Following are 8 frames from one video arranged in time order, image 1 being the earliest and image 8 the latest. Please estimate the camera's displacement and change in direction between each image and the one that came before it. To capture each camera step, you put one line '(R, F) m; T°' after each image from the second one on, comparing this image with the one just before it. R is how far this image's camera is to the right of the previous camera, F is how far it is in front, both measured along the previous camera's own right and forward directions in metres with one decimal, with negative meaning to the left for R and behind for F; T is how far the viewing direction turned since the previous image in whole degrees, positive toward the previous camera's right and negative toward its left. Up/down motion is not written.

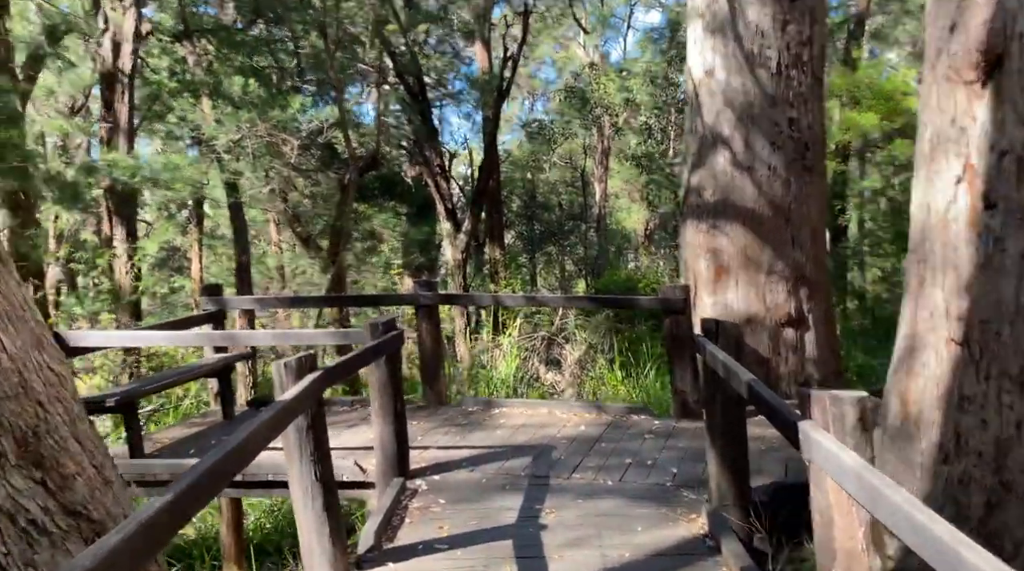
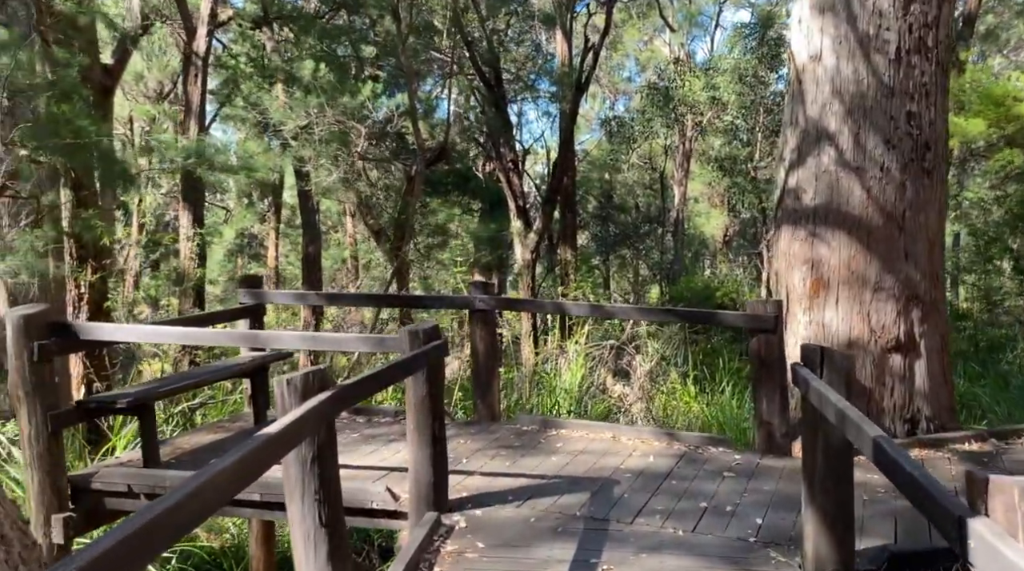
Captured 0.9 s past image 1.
(0.0, +0.6) m; -4°
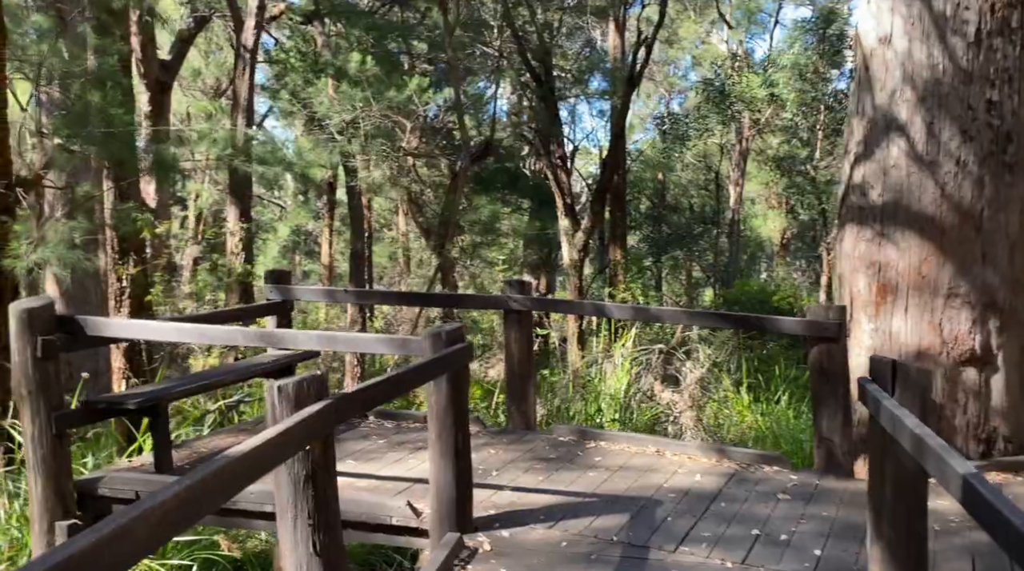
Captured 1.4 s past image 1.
(+0.1, +0.3) m; -3°
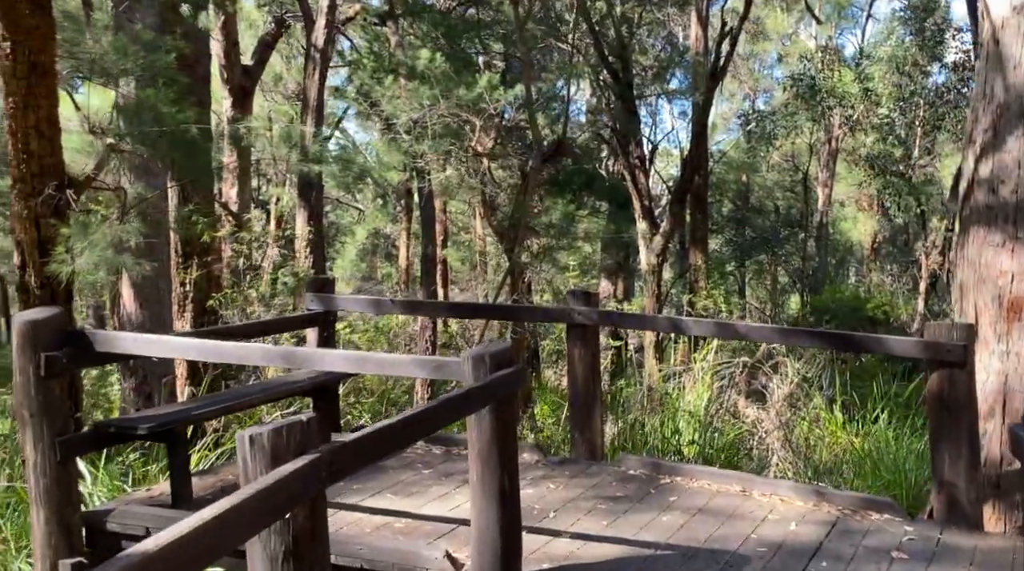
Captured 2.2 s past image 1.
(+0.1, +0.5) m; -4°
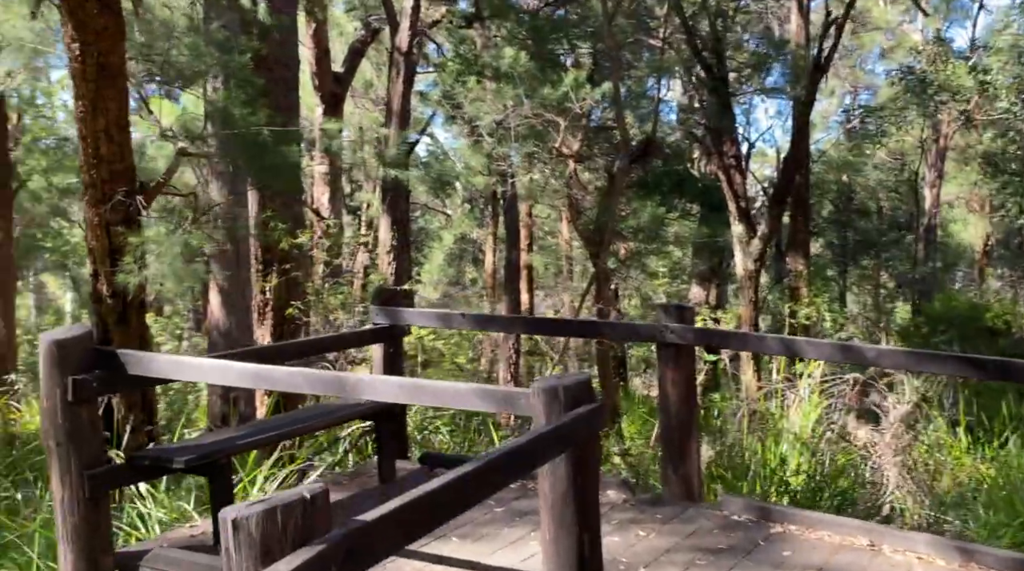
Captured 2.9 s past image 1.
(0.0, +0.5) m; -5°
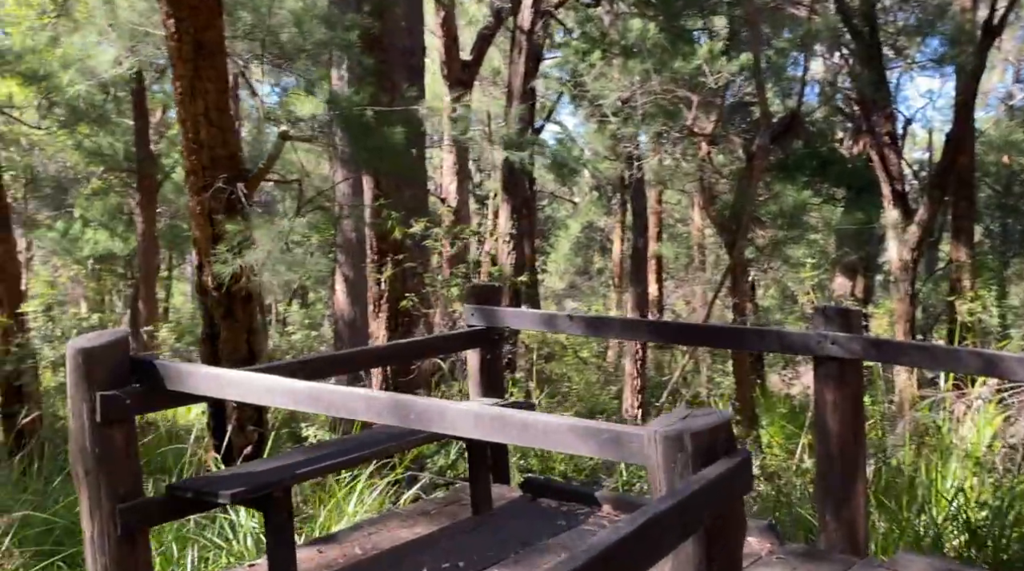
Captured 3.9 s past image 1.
(0.0, +0.6) m; -7°
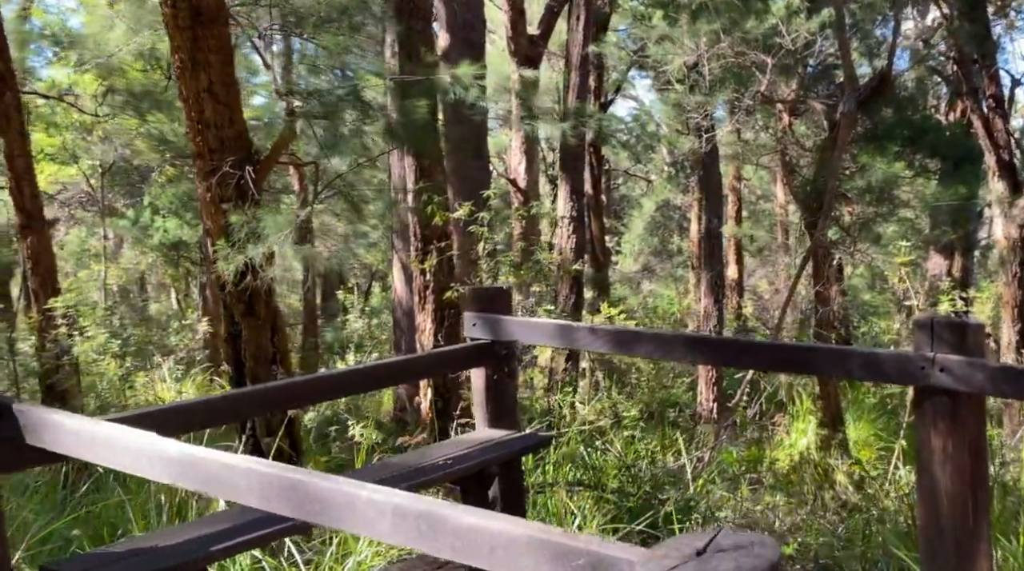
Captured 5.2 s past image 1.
(+0.2, +0.7) m; -4°
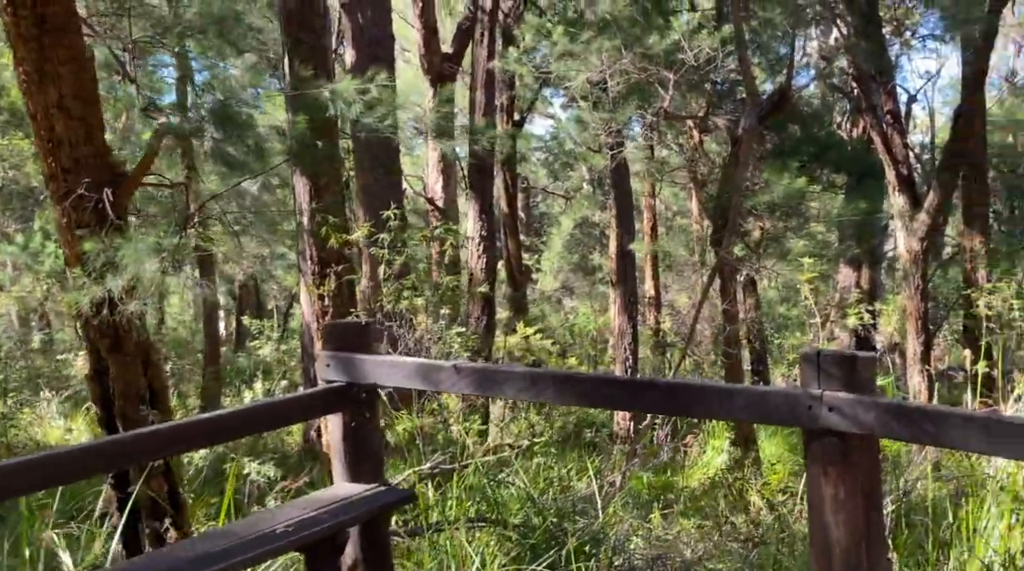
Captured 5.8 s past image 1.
(+0.2, +0.3) m; +4°
